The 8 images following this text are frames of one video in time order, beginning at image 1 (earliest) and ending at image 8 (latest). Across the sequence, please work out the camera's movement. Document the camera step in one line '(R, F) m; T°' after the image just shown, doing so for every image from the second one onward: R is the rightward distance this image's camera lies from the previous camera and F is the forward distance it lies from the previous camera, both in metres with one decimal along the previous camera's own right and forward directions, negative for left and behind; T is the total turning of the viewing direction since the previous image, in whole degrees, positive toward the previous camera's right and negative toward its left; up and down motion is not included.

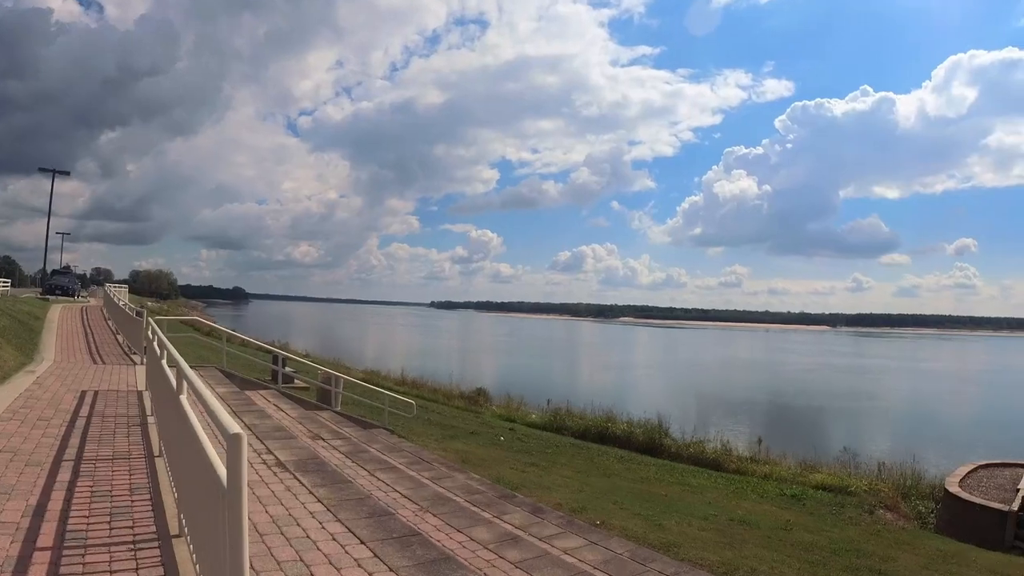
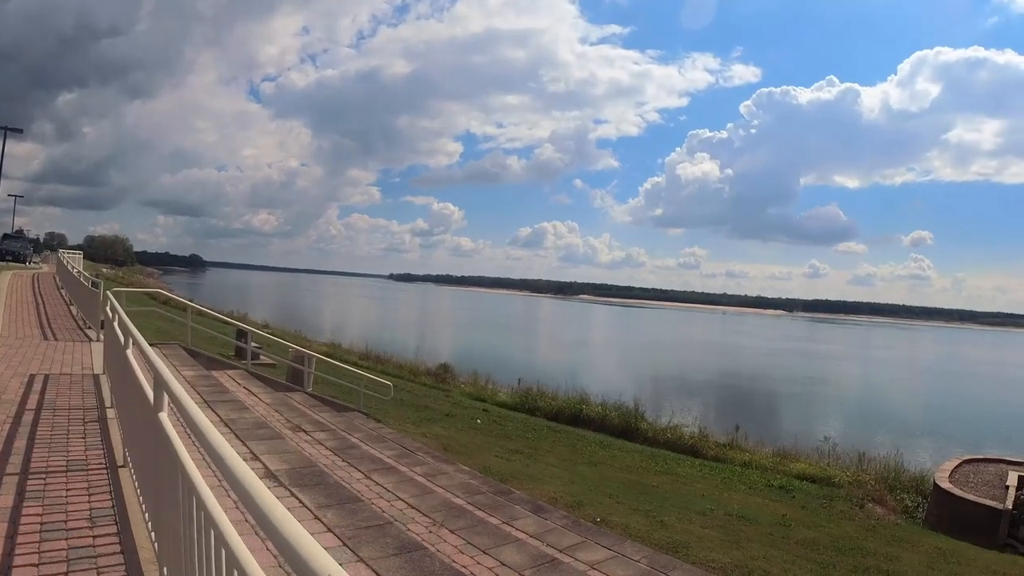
(-0.3, +0.6) m; +3°
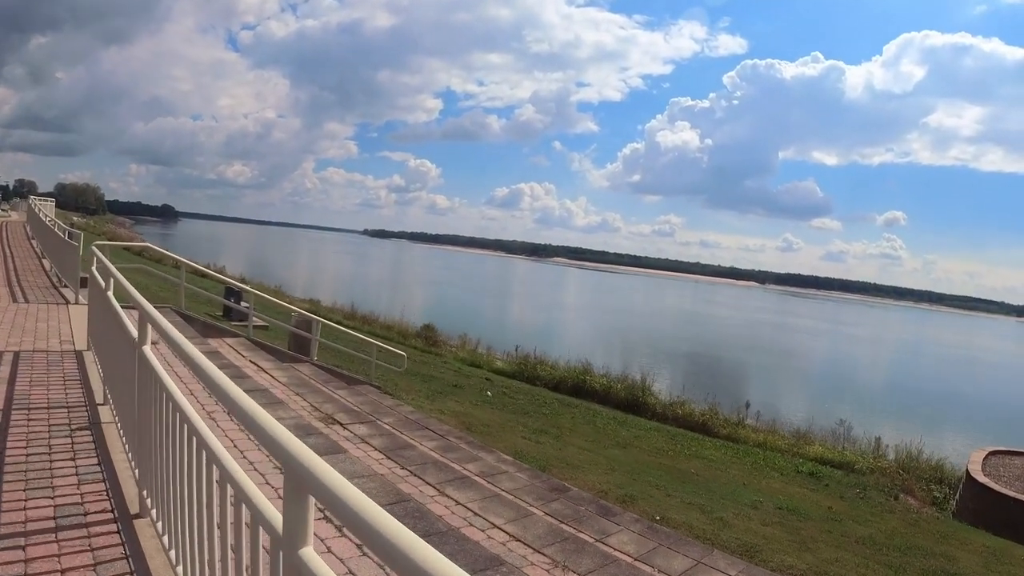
(-0.7, +0.8) m; +2°
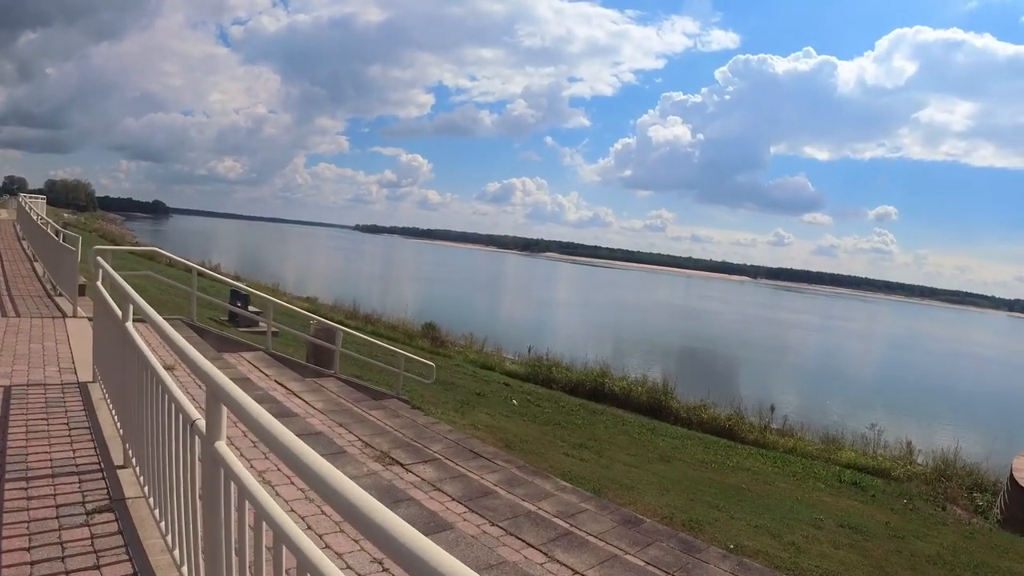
(-0.6, +0.3) m; 0°
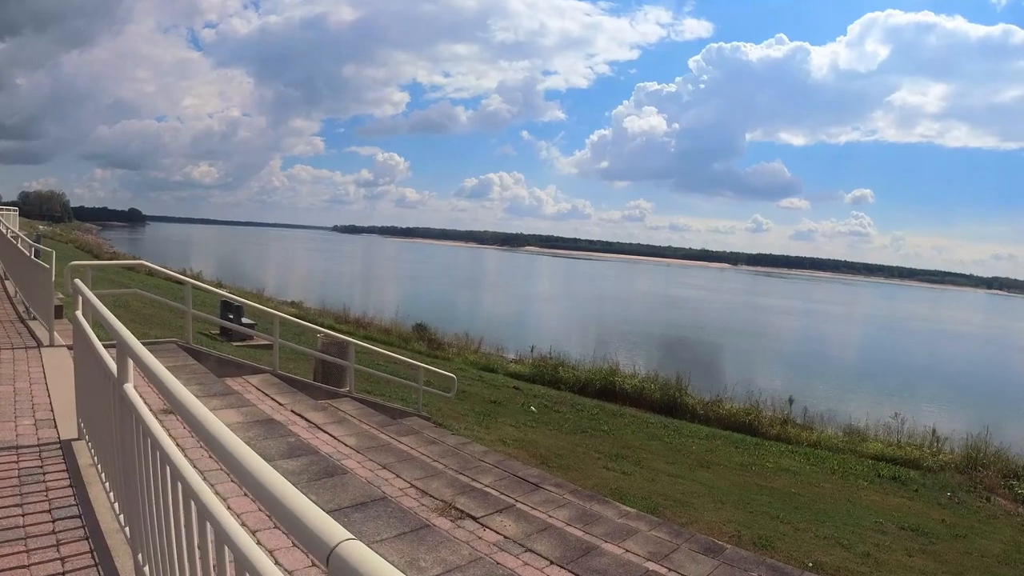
(-0.5, +0.5) m; +1°
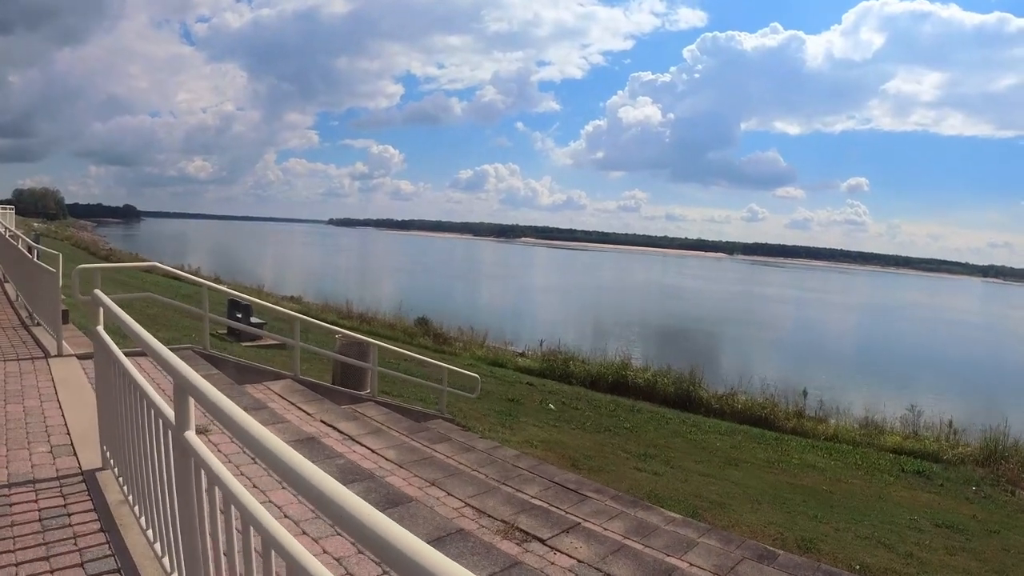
(-0.3, +0.1) m; 0°
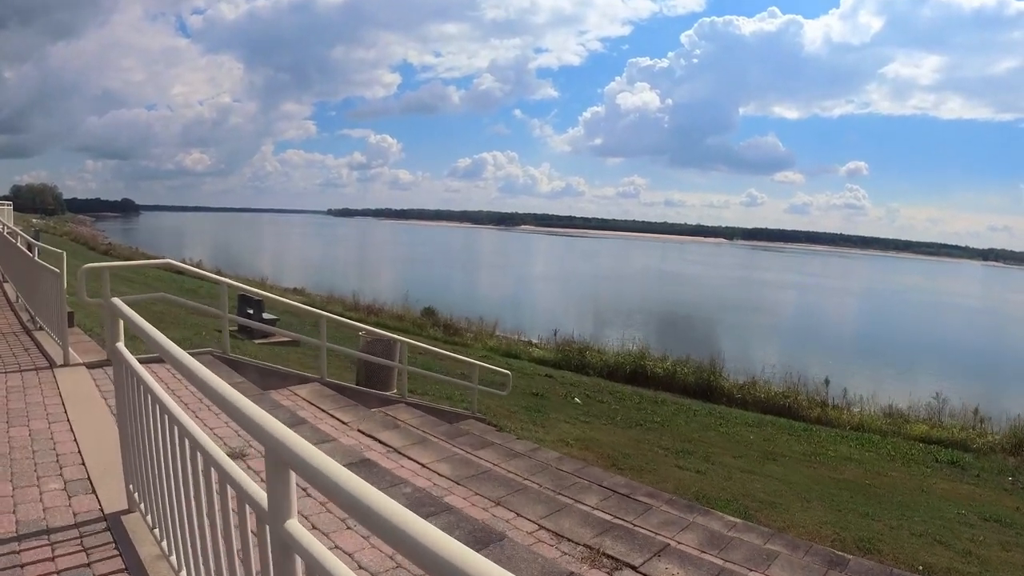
(-0.4, +0.1) m; 0°
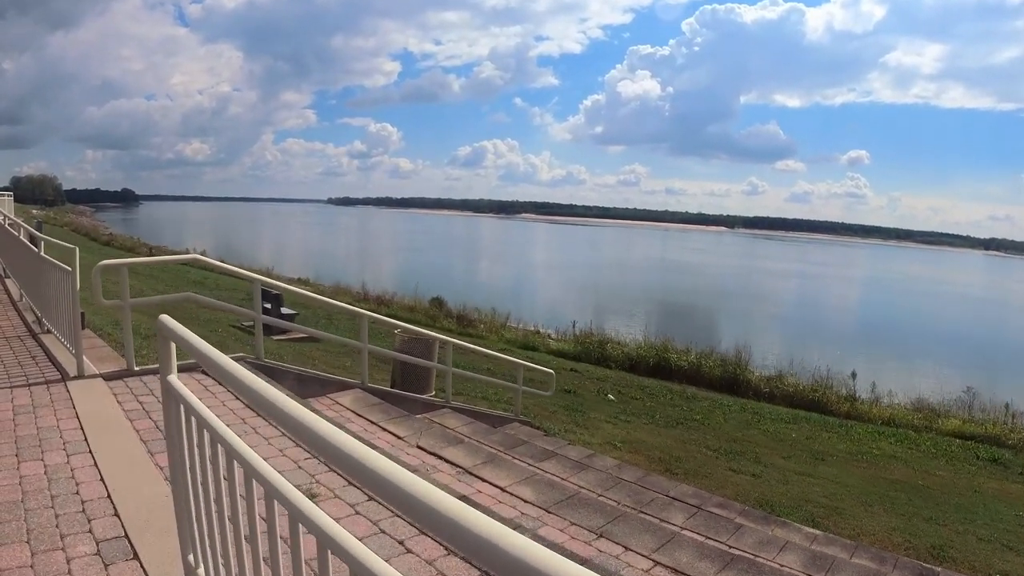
(-0.6, 0.0) m; 0°
